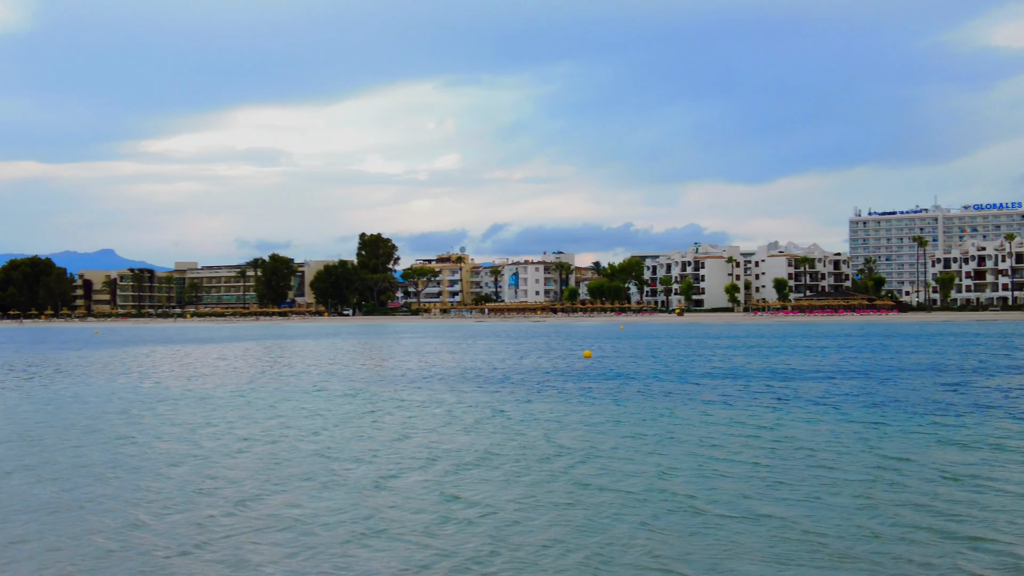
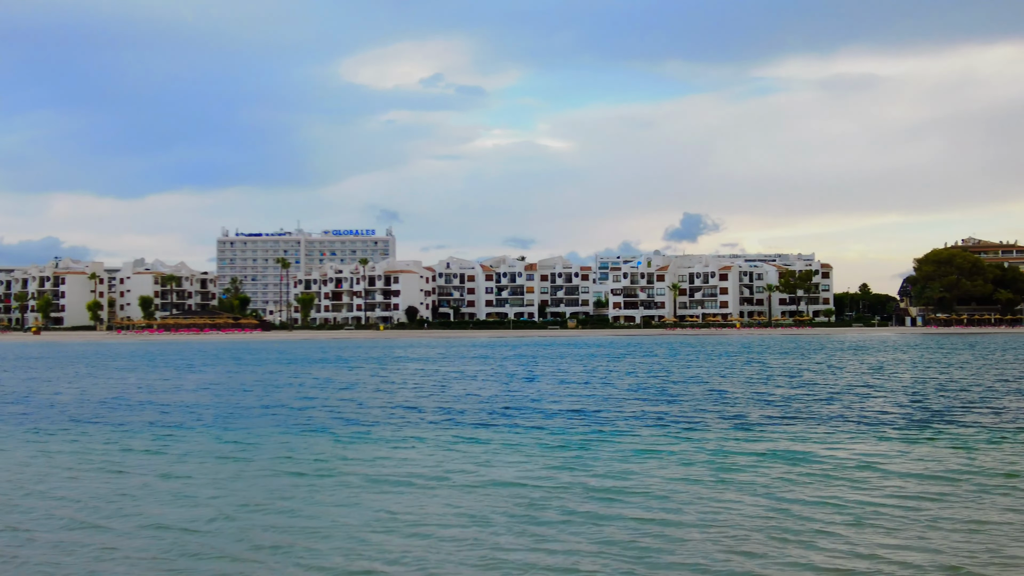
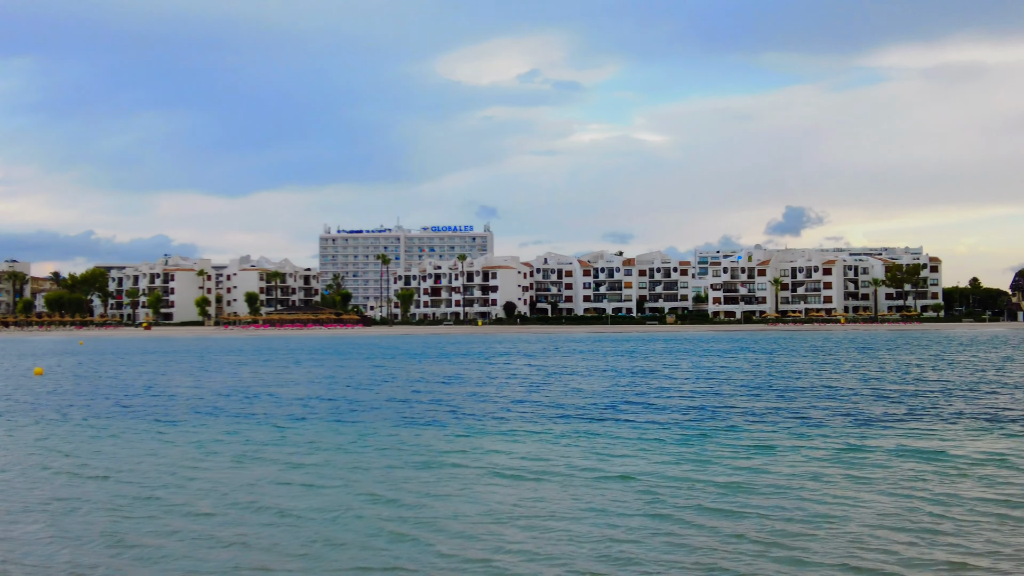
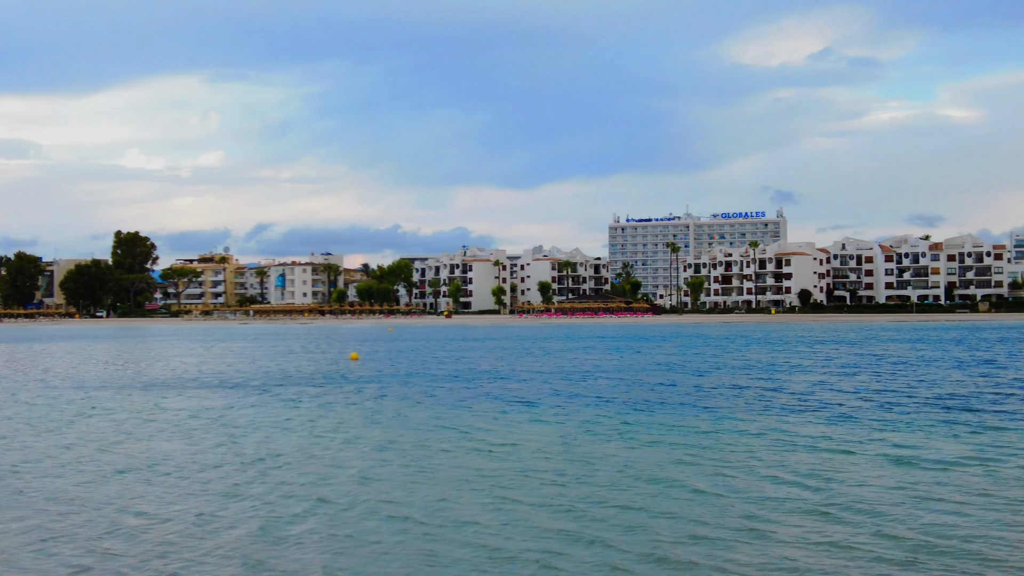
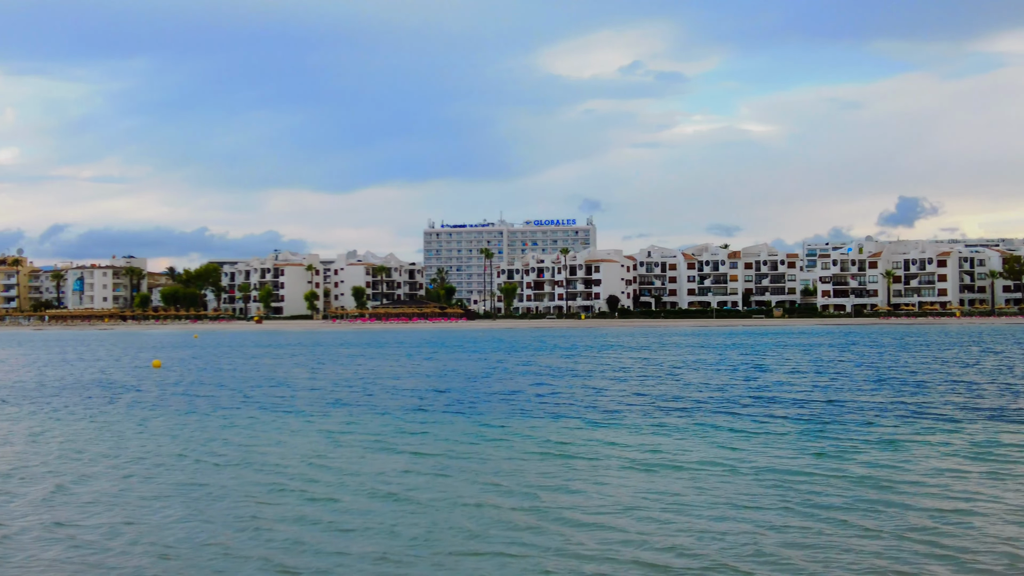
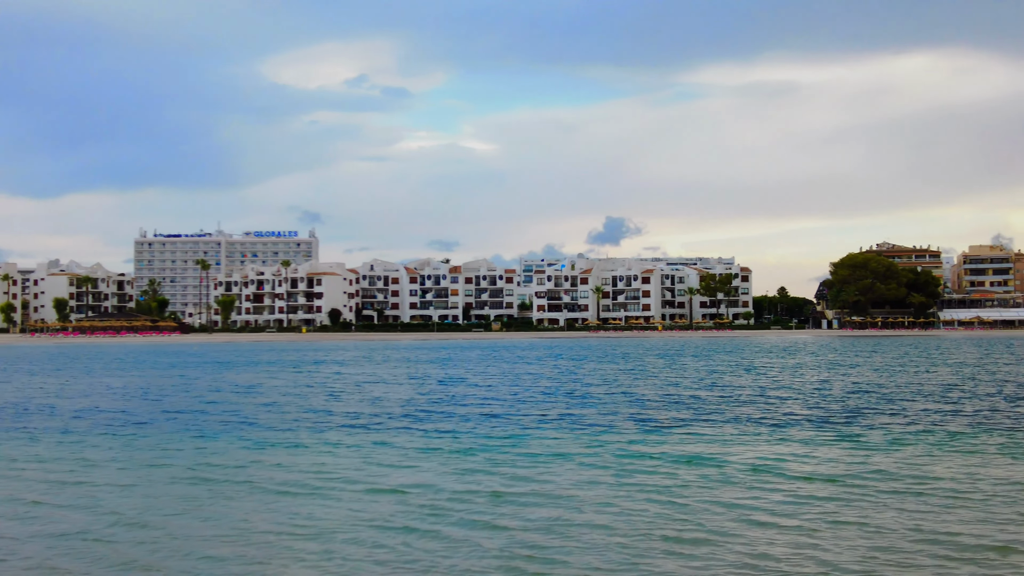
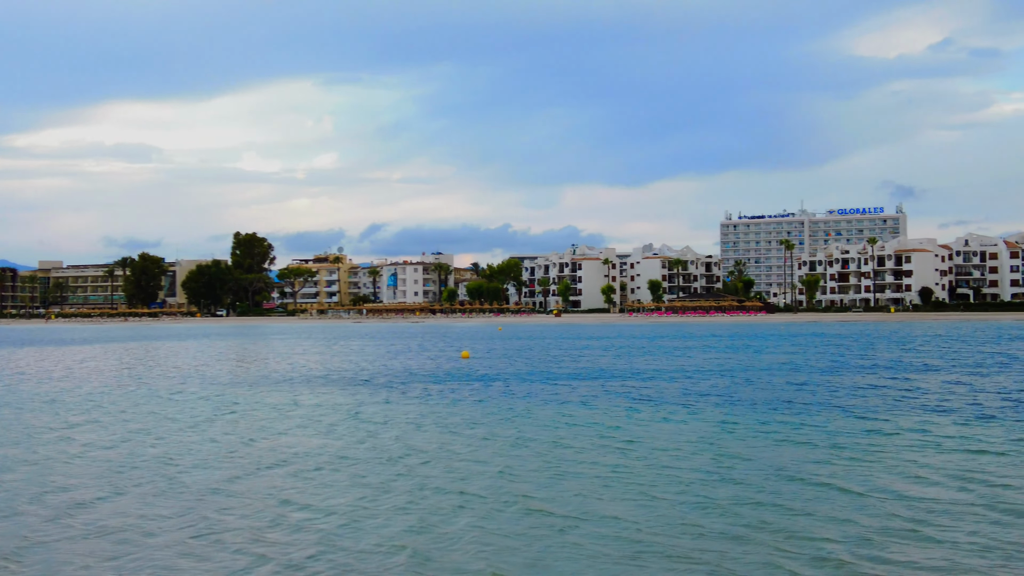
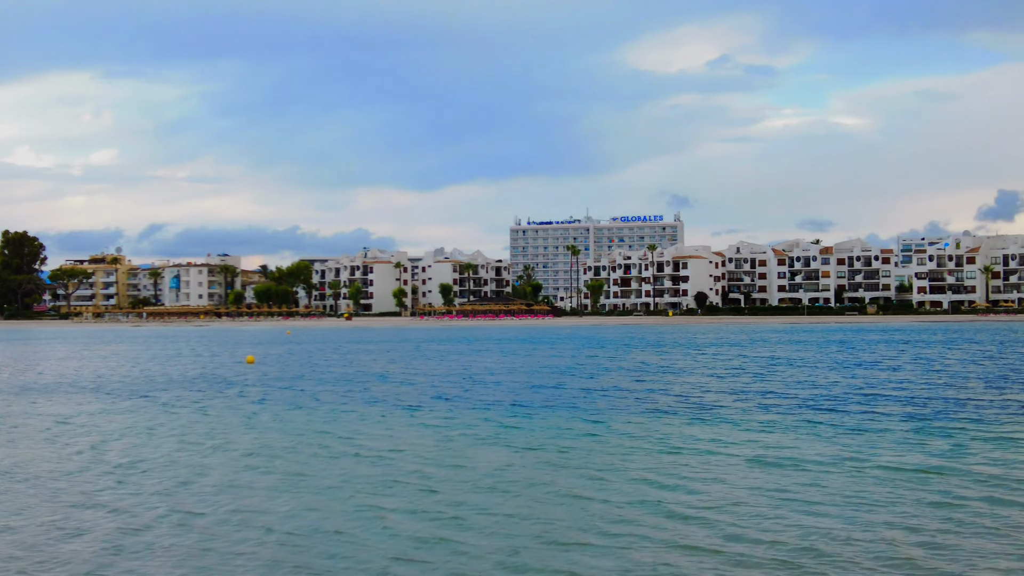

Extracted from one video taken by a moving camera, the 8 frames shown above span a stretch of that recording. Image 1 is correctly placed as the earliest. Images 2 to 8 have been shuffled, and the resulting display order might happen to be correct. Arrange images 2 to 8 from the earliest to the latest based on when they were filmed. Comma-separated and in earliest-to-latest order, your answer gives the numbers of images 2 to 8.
7, 4, 8, 5, 3, 2, 6
